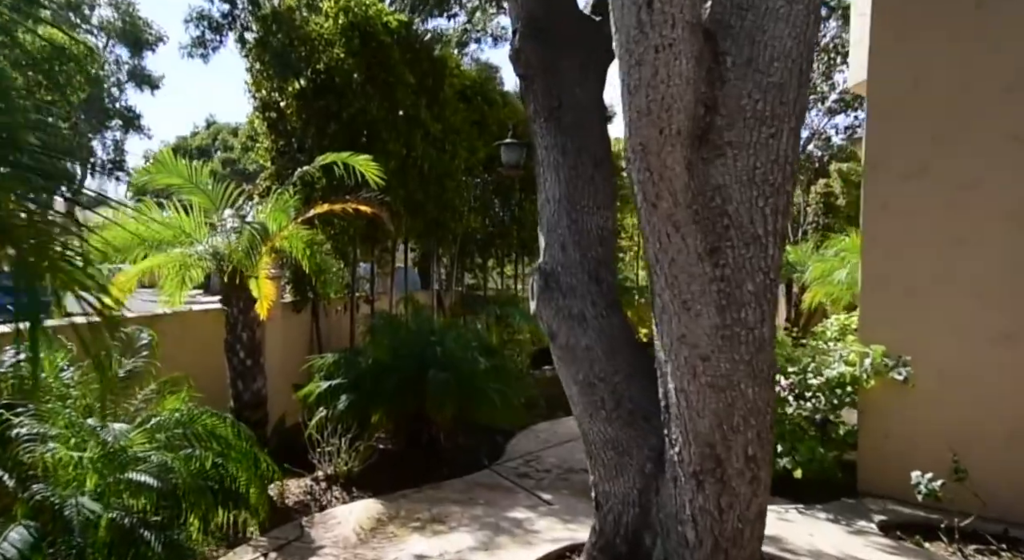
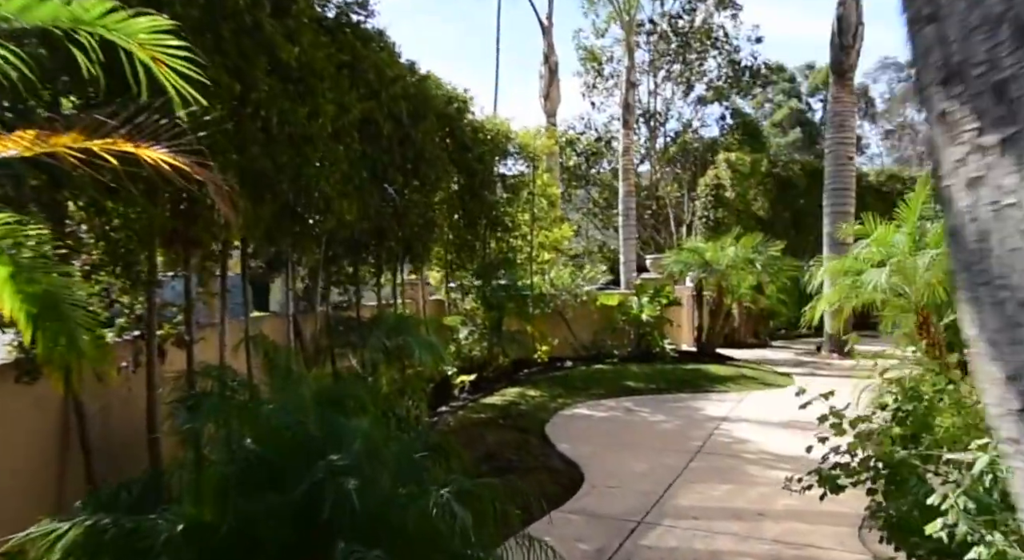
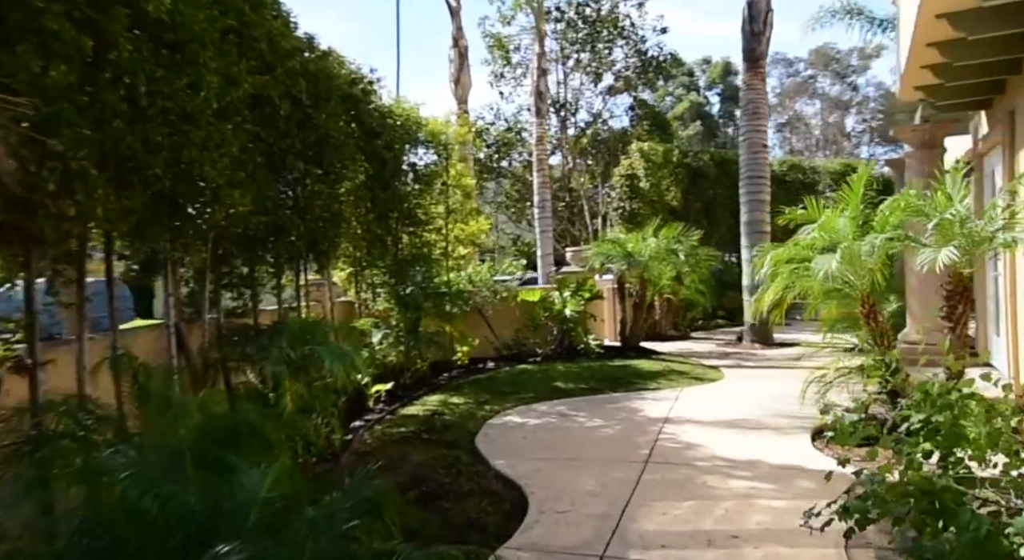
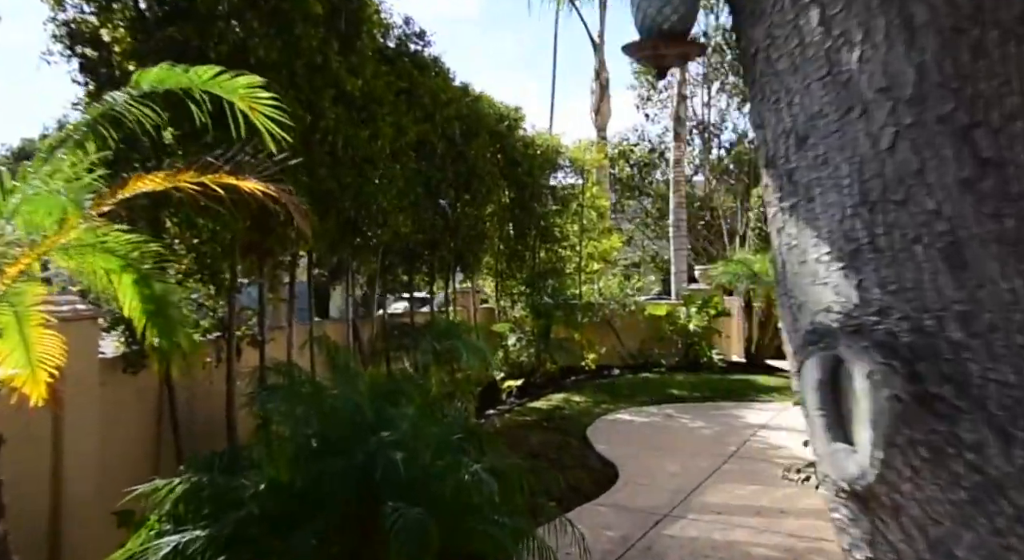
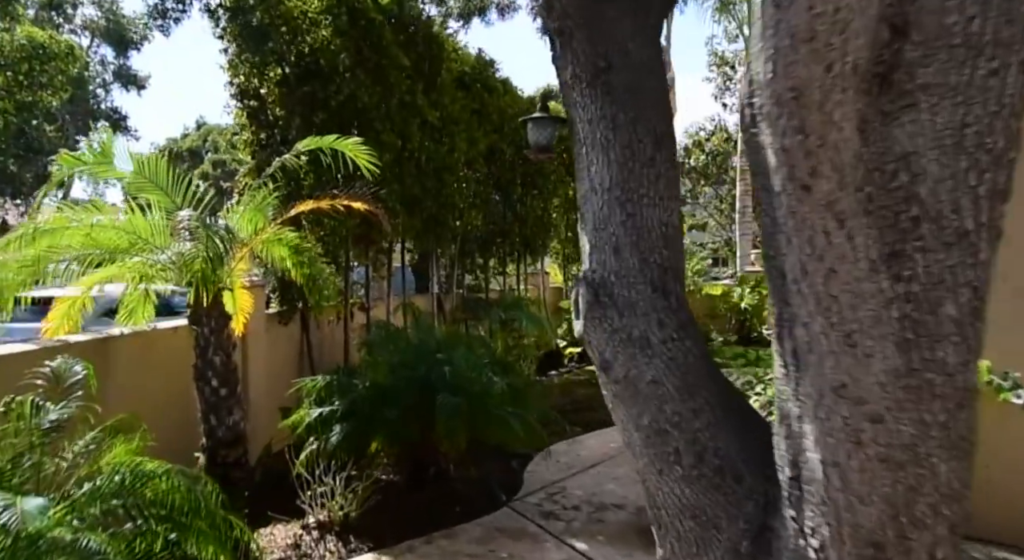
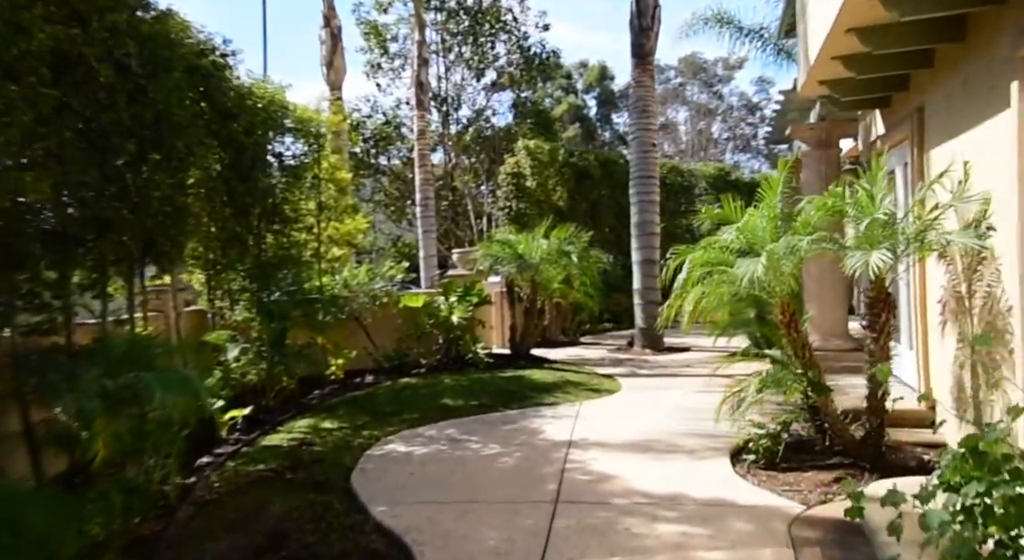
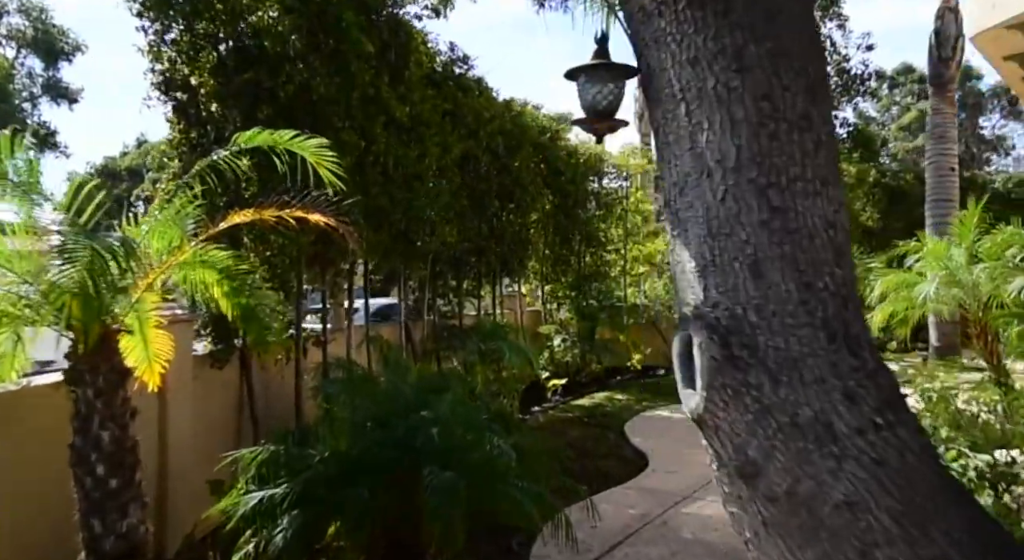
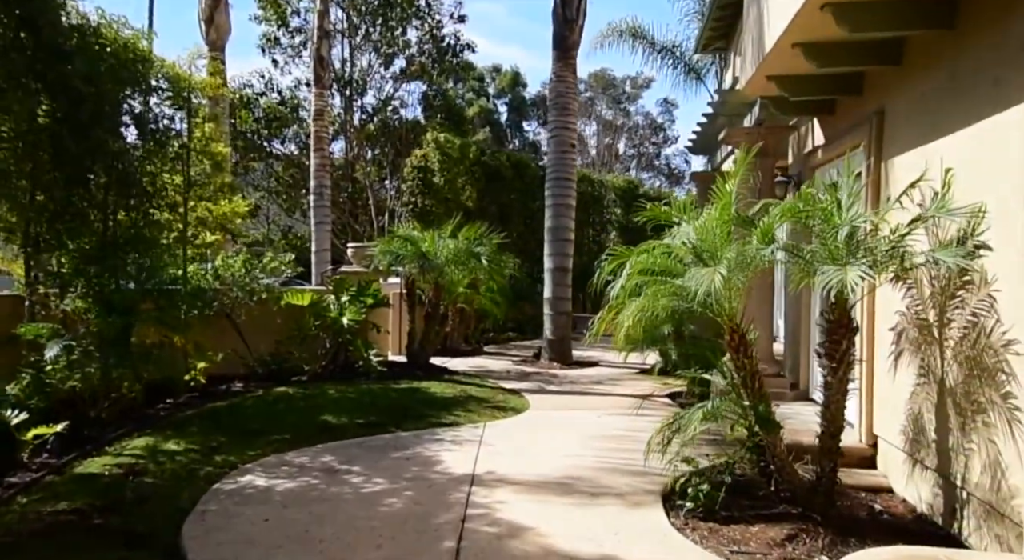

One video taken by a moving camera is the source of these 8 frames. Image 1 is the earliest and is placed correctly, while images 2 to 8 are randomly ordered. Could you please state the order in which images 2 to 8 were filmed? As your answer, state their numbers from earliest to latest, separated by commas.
5, 7, 4, 2, 3, 6, 8
